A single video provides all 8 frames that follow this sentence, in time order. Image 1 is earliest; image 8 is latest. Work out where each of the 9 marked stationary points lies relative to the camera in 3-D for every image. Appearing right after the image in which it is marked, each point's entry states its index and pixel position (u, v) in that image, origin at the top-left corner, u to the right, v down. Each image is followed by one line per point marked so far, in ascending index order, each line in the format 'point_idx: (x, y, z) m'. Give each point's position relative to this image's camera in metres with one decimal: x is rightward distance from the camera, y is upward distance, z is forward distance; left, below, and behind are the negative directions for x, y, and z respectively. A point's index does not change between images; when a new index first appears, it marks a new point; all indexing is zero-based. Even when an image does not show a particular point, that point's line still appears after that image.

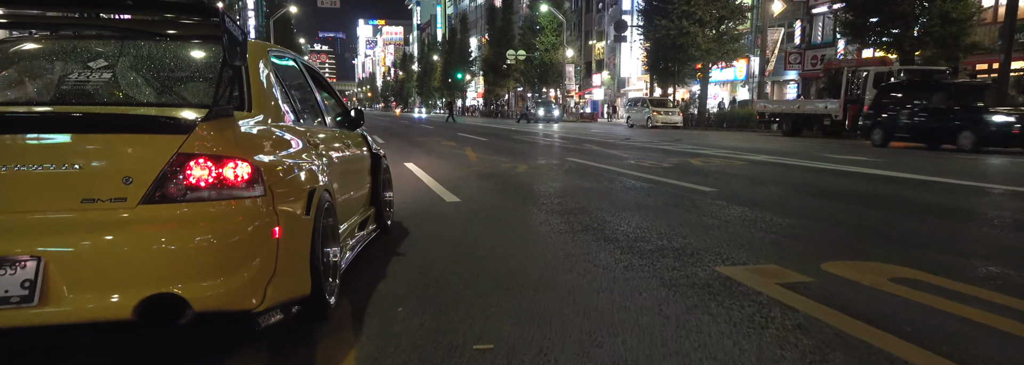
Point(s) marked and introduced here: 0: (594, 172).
0: (+1.2, +0.2, +11.6) m
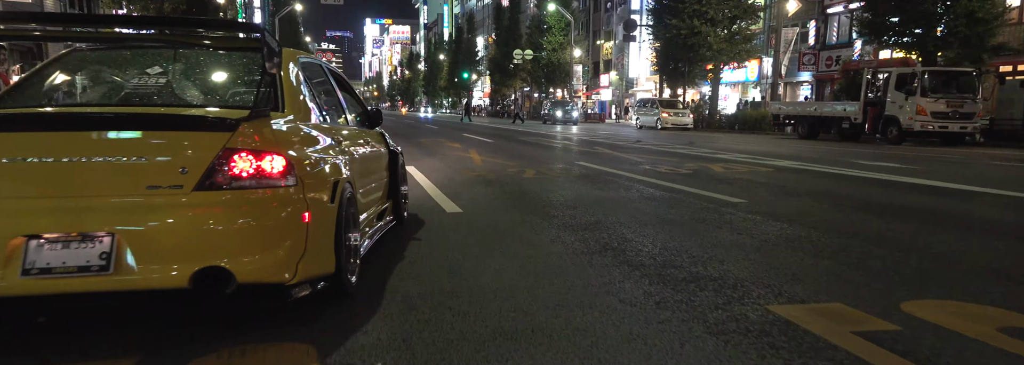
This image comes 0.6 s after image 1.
0: (+1.4, +0.1, +10.8) m
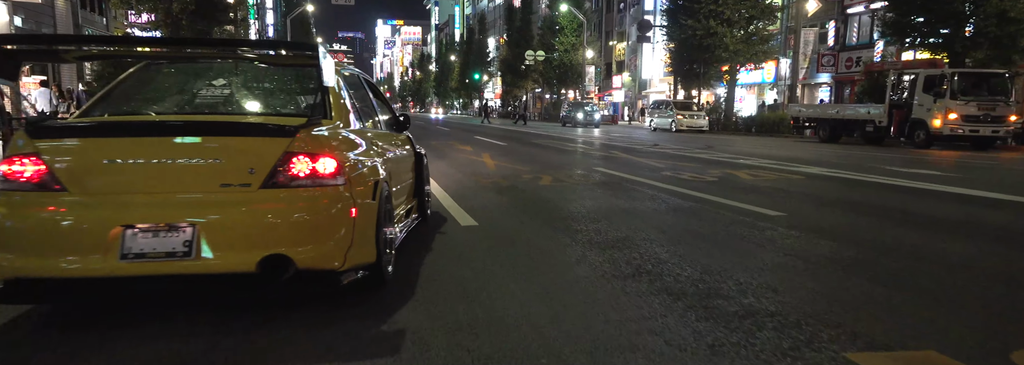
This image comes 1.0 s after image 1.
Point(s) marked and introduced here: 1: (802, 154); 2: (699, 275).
0: (+1.6, 0.0, +10.2) m
1: (+7.7, +0.8, +19.3) m
2: (+1.2, -0.6, +4.7) m
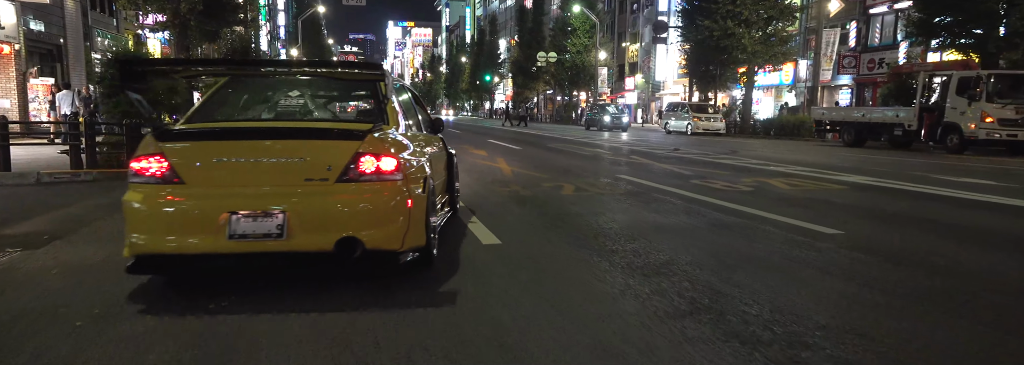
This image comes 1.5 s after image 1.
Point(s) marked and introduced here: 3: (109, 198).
0: (+1.9, -0.2, +9.5) m
1: (+8.1, +0.6, +18.5) m
2: (+1.4, -0.7, +4.0) m
3: (-5.8, -0.2, +10.4) m
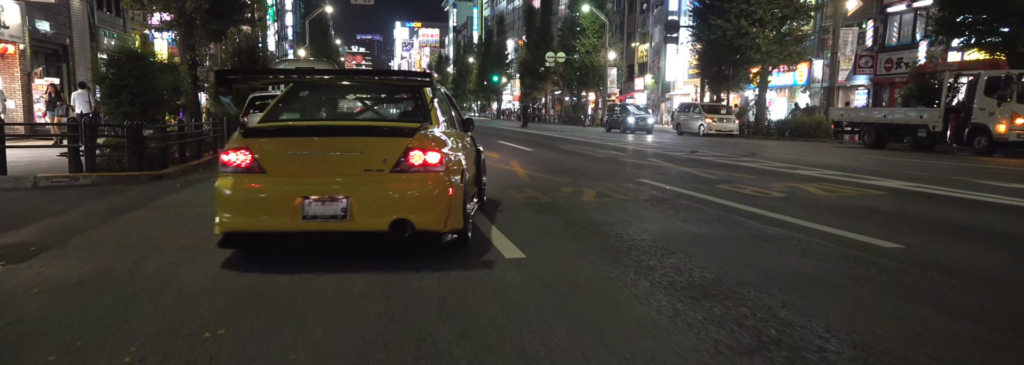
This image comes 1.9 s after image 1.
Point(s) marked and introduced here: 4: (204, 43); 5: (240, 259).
0: (+2.1, -0.2, +8.9) m
1: (+8.4, +0.5, +17.9) m
2: (+1.6, -0.8, +3.4) m
3: (-5.5, -0.3, +9.9) m
4: (-8.1, +3.7, +19.1) m
5: (-2.2, -0.6, +6.1) m
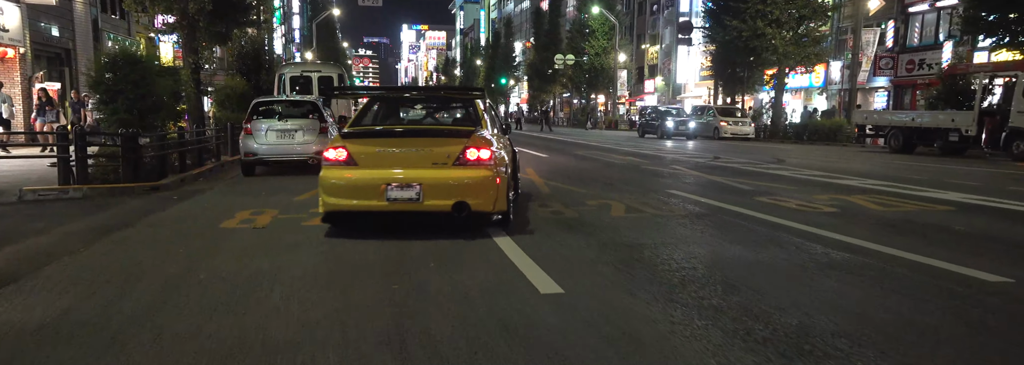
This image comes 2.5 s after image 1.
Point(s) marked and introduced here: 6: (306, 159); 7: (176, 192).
0: (+2.4, -0.4, +8.1) m
1: (+8.8, +0.3, +17.0) m
2: (+1.8, -0.9, +2.6) m
3: (-5.2, -0.5, +9.1) m
4: (-7.7, +3.5, +18.4) m
5: (-2.0, -0.8, +5.3) m
6: (-4.3, +0.5, +15.0) m
7: (-5.5, -0.2, +11.9) m
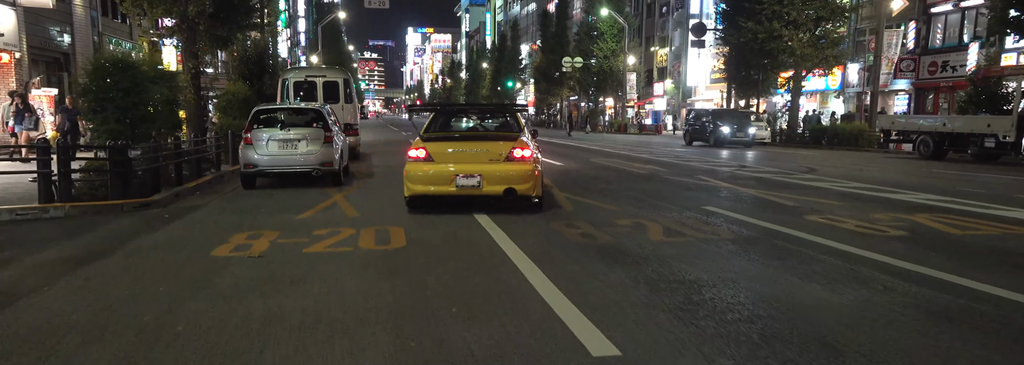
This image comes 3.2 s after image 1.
0: (+2.7, -0.6, +7.1) m
1: (+9.1, +0.1, +16.0) m
2: (+2.1, -1.1, +1.6) m
3: (-4.9, -0.7, +8.2) m
4: (-7.4, +3.2, +17.5) m
5: (-1.7, -1.0, +4.4) m
6: (-3.9, +0.2, +14.1) m
7: (-5.2, -0.4, +11.0) m
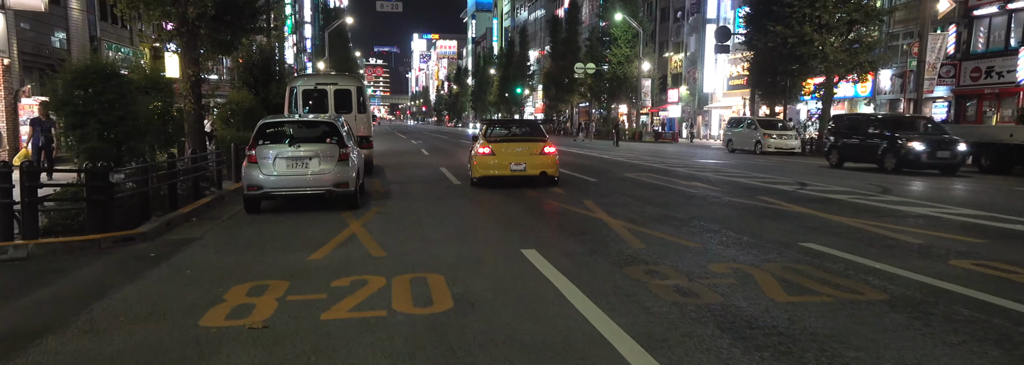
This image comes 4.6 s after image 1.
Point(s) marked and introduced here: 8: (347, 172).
0: (+3.3, -1.0, +5.3) m
1: (+9.8, -0.3, +14.1) m
2: (+2.7, -1.4, -0.2) m
3: (-4.3, -1.0, +6.5) m
4: (-6.6, +2.8, +15.8) m
5: (-1.1, -1.3, +2.6) m
6: (-3.2, -0.2, +12.3) m
7: (-4.5, -0.8, +9.2) m
8: (-2.8, +0.2, +12.4) m
